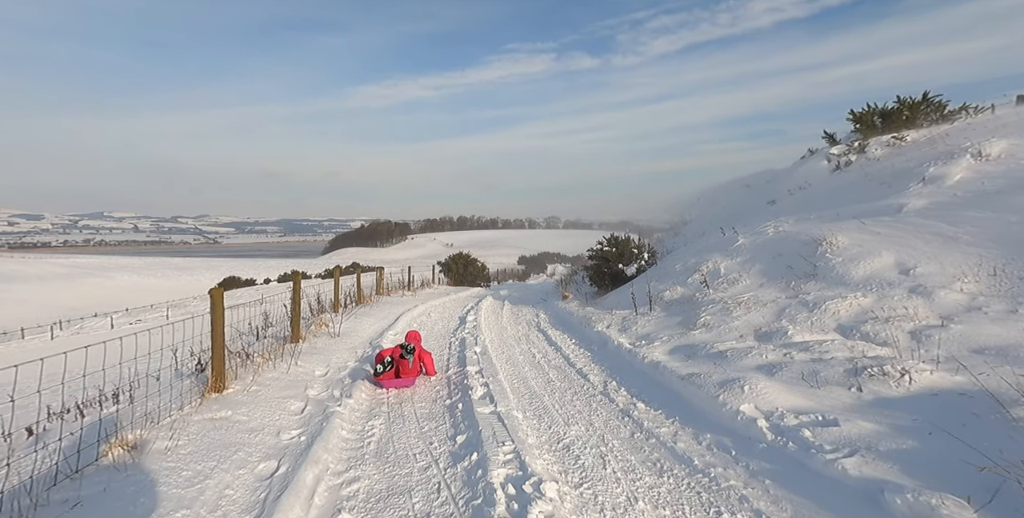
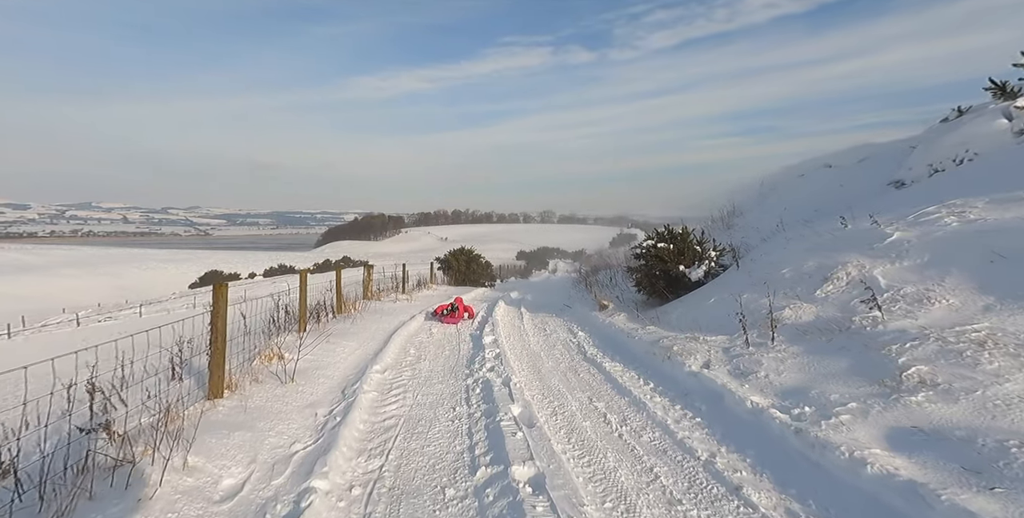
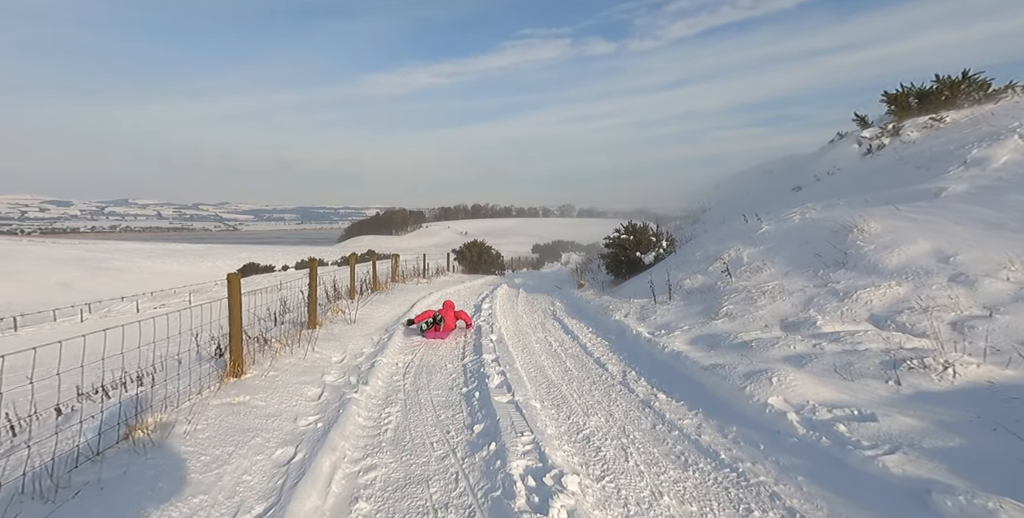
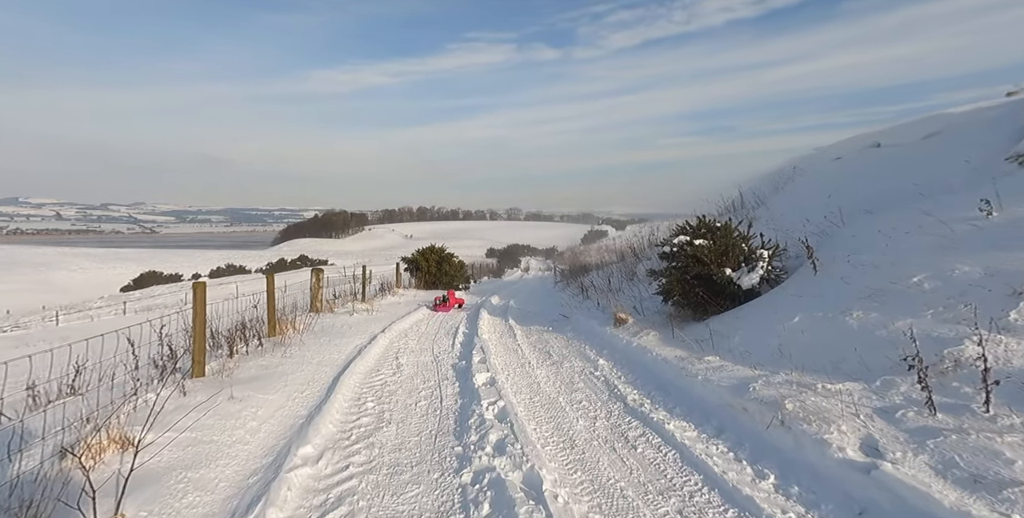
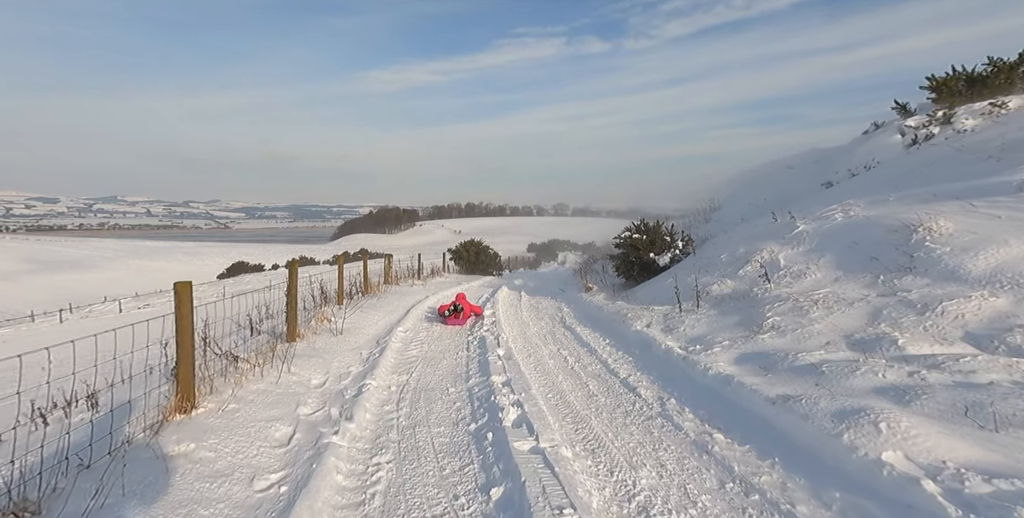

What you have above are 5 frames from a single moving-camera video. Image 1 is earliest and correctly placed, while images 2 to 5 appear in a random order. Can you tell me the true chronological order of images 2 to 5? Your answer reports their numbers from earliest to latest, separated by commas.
3, 5, 2, 4
